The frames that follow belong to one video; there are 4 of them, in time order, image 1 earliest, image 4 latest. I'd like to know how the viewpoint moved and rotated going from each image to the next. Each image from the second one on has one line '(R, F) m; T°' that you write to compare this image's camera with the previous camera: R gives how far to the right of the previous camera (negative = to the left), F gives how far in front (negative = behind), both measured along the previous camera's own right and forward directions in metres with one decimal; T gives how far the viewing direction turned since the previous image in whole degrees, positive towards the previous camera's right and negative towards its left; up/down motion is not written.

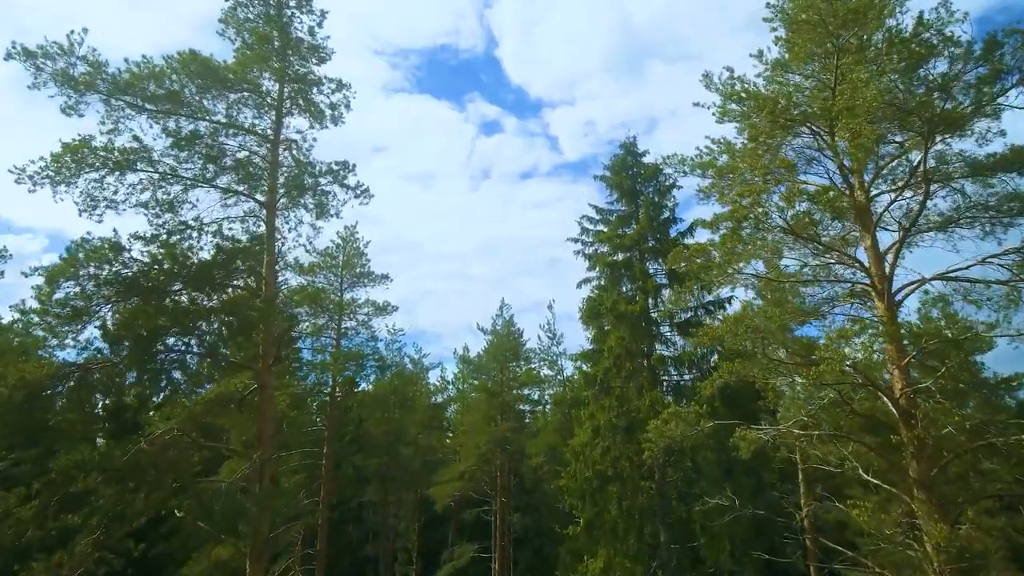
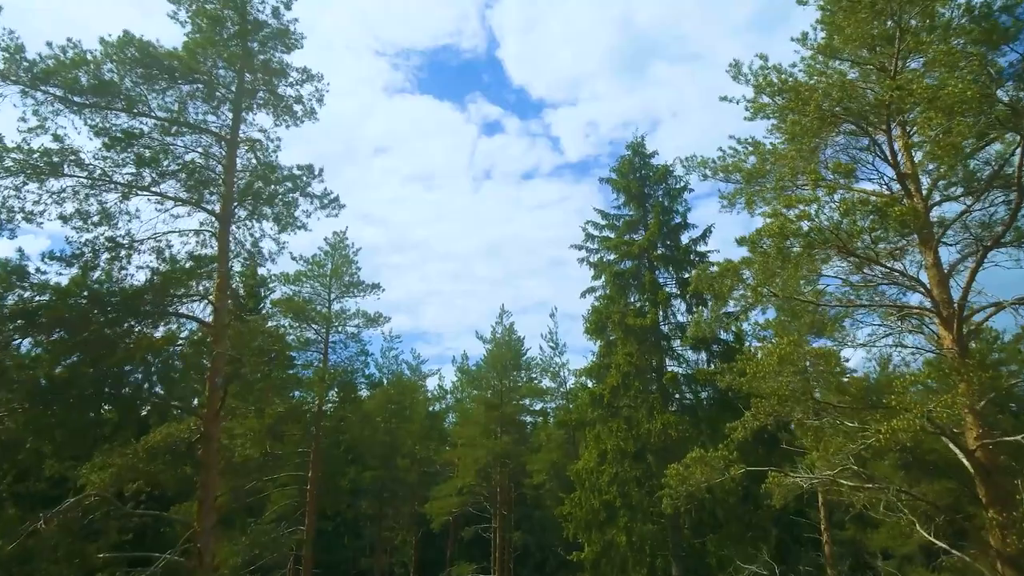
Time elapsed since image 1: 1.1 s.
(+0.1, +2.0) m; 0°
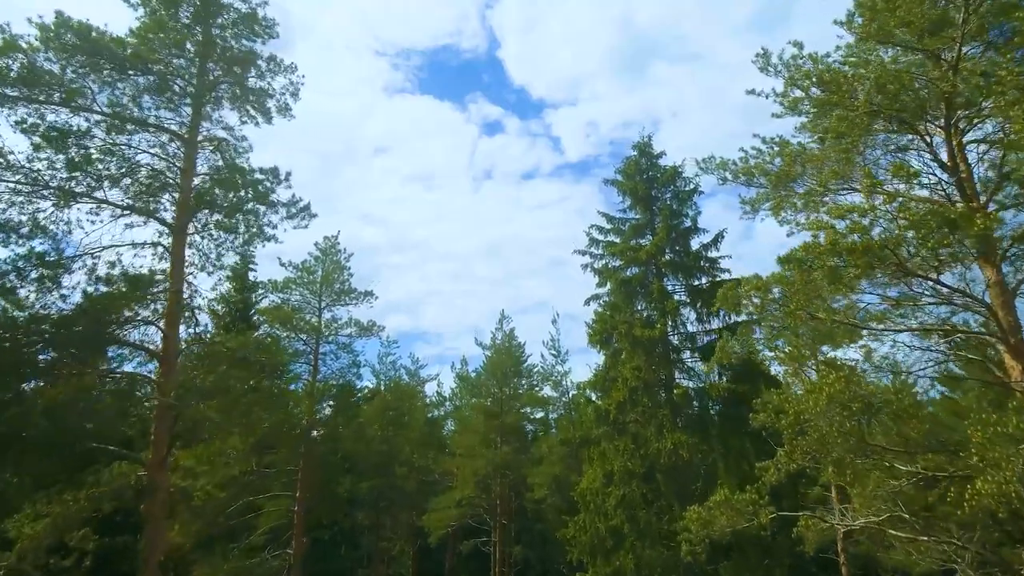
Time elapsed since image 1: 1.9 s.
(0.0, +1.5) m; 0°
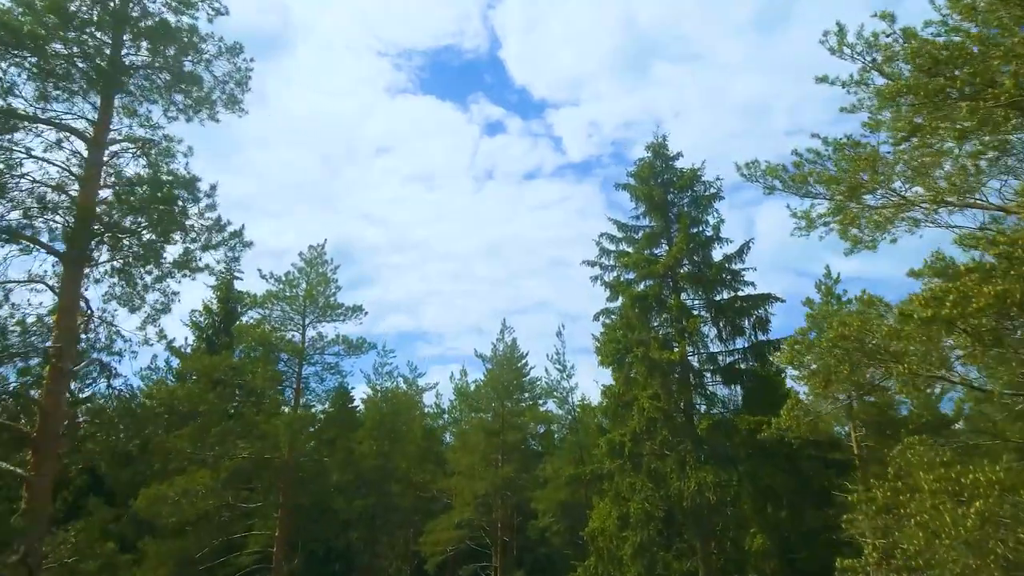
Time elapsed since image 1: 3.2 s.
(0.0, +2.4) m; 0°
